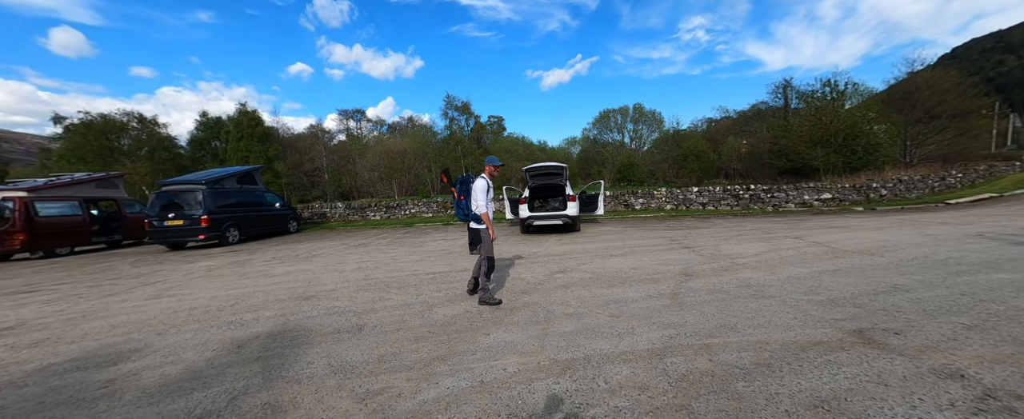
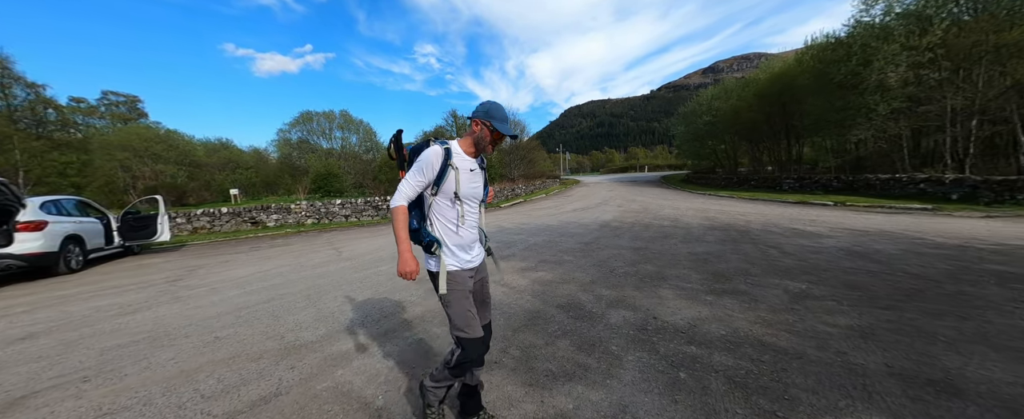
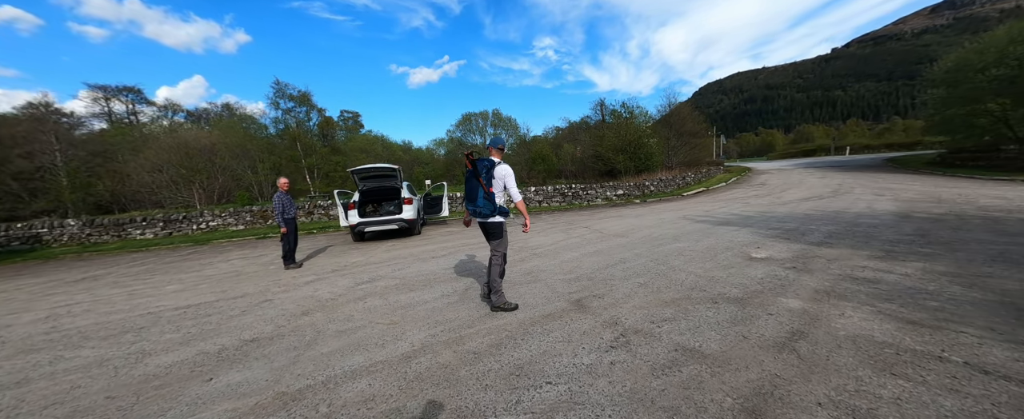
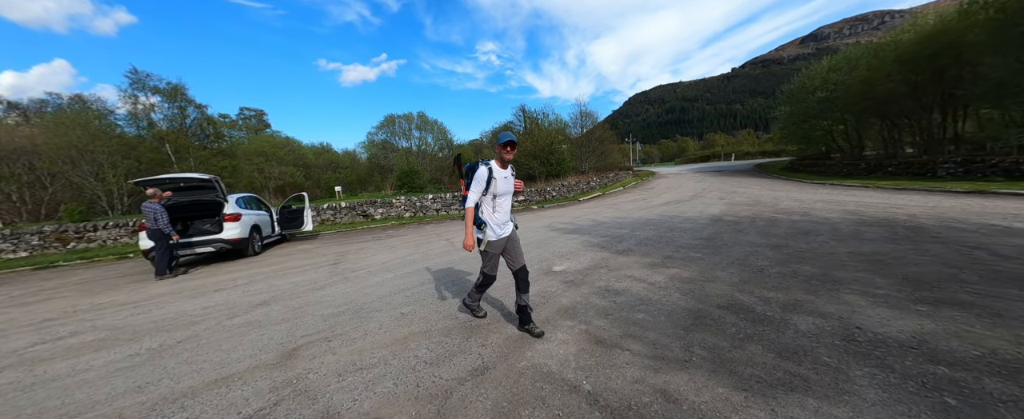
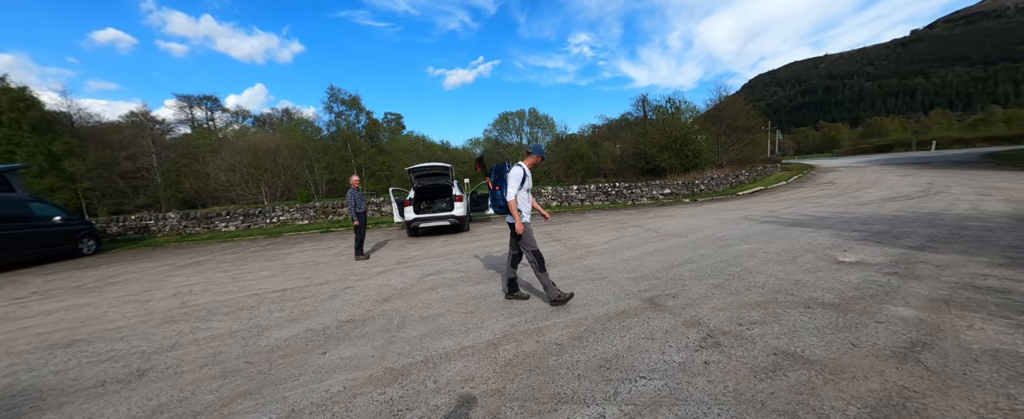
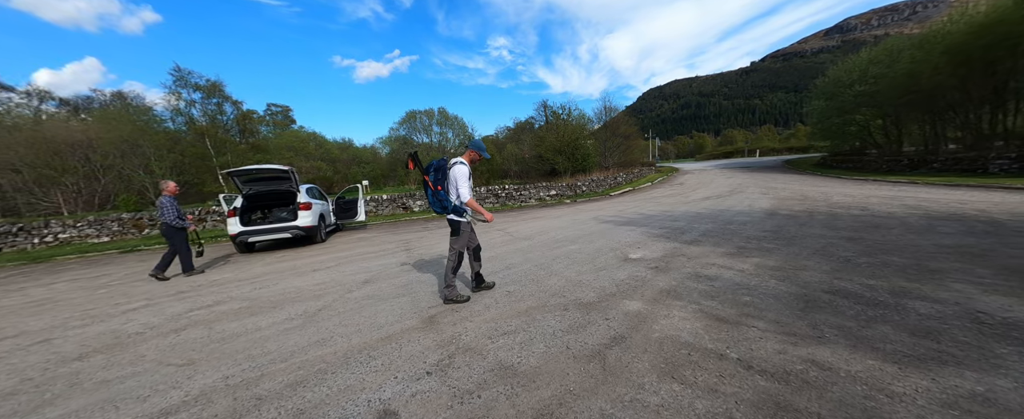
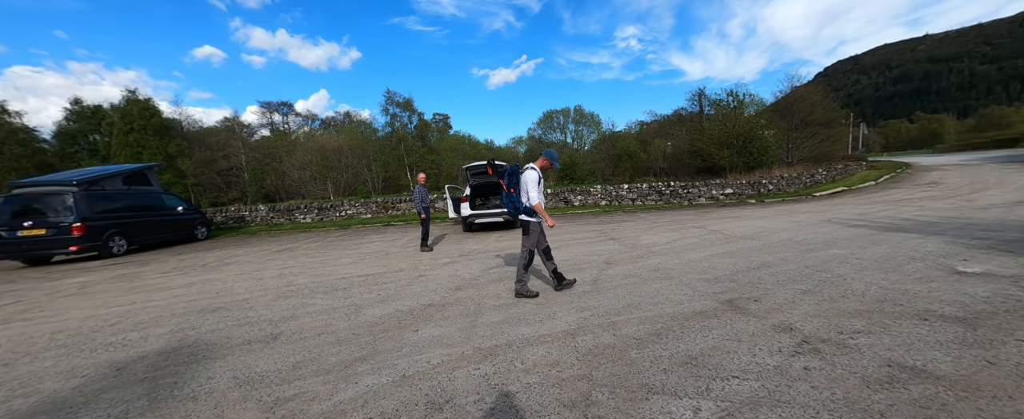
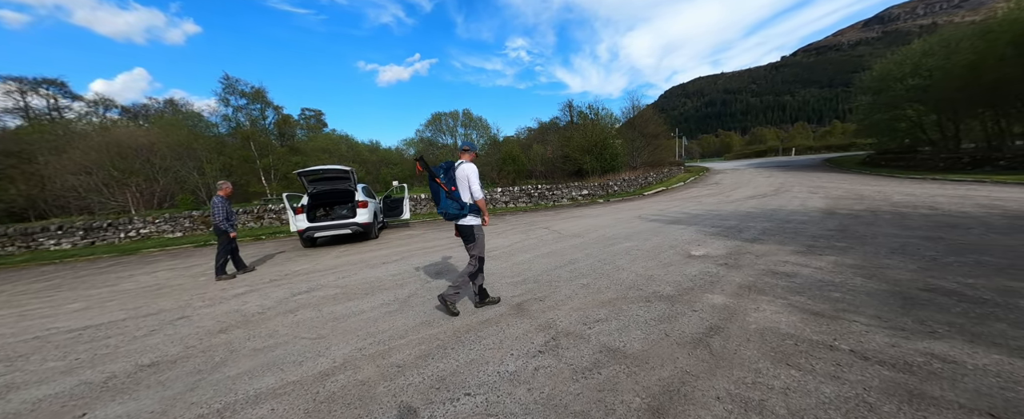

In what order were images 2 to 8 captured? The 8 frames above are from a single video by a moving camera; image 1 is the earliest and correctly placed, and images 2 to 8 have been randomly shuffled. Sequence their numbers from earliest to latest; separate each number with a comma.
7, 5, 3, 8, 6, 4, 2
